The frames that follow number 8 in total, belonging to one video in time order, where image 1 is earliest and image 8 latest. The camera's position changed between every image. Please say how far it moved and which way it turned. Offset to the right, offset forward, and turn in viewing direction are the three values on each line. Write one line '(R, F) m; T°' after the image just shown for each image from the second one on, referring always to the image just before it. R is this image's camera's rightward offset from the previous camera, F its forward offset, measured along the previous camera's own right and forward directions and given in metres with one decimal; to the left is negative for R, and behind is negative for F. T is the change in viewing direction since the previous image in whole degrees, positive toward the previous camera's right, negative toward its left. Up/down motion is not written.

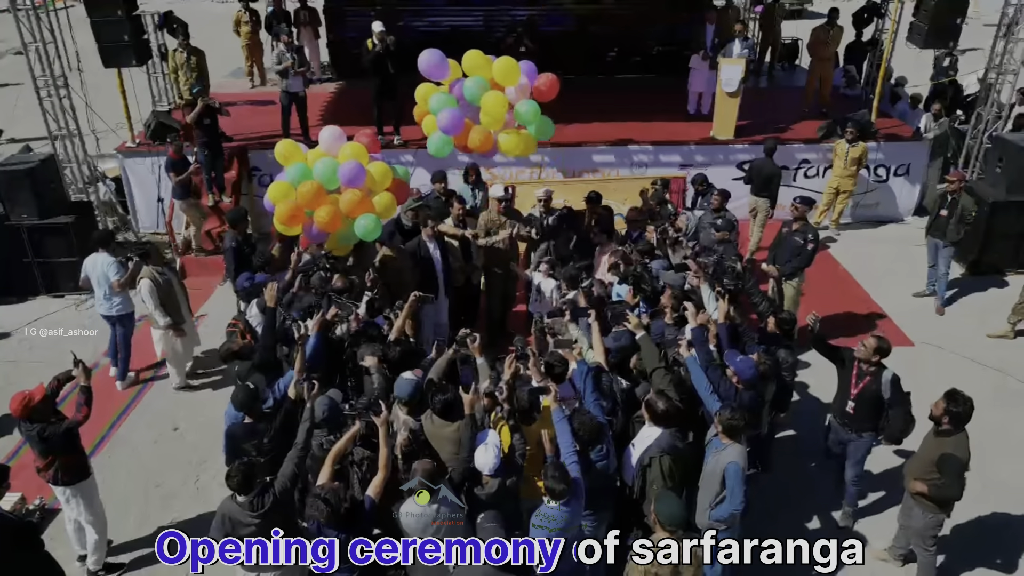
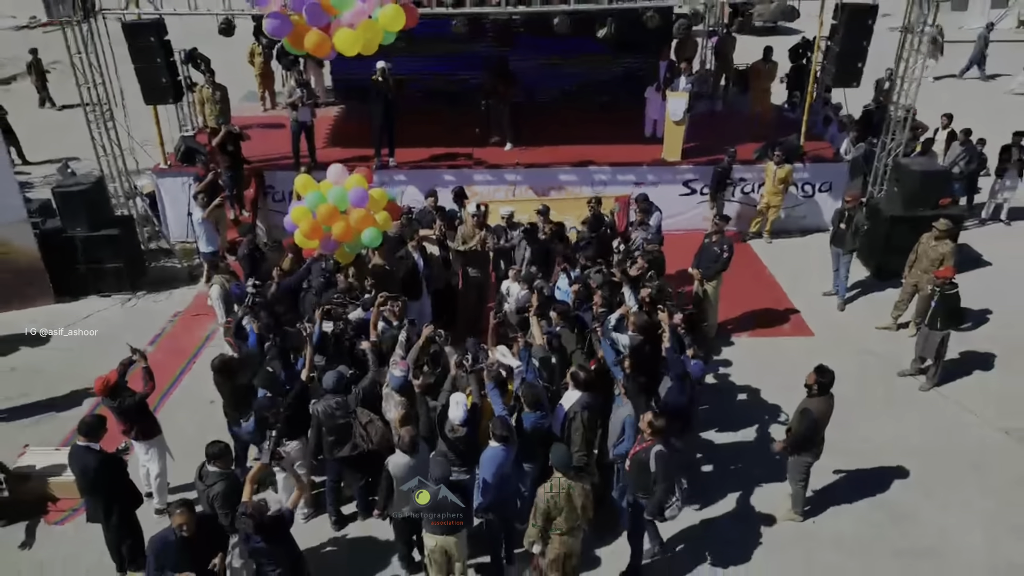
(+0.3, -1.5) m; 0°
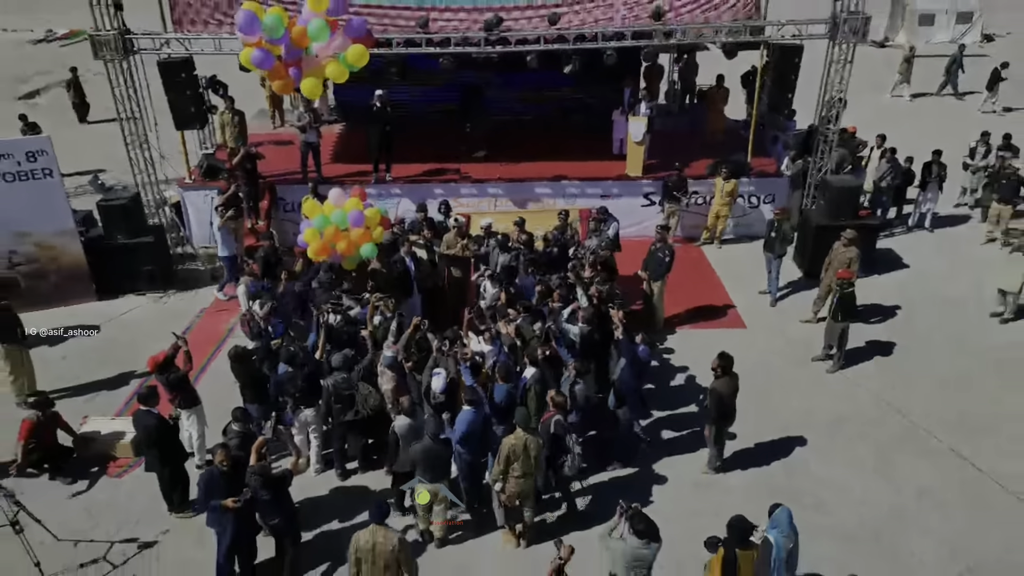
(+0.3, -1.5) m; 0°
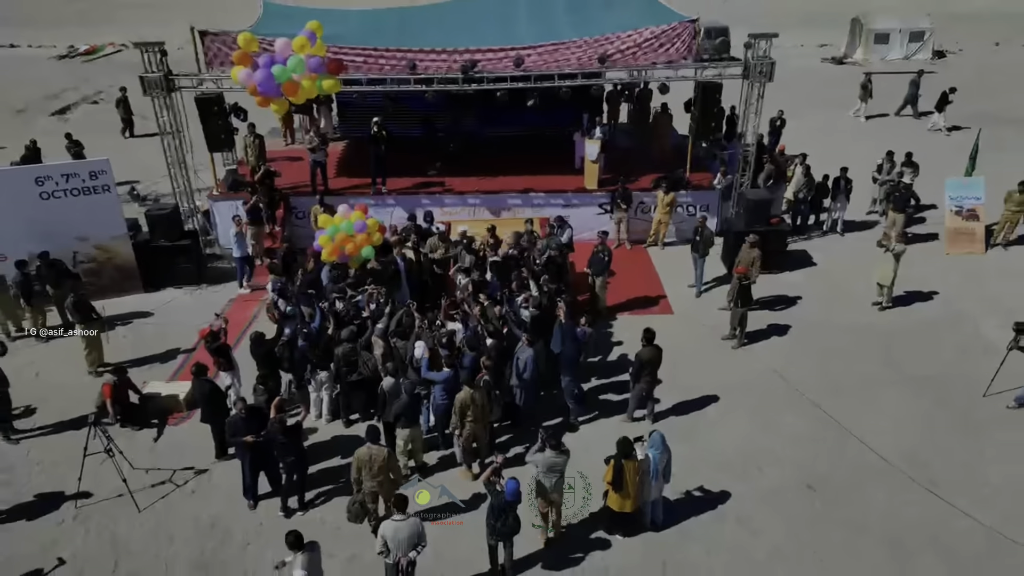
(+0.4, -2.4) m; 0°
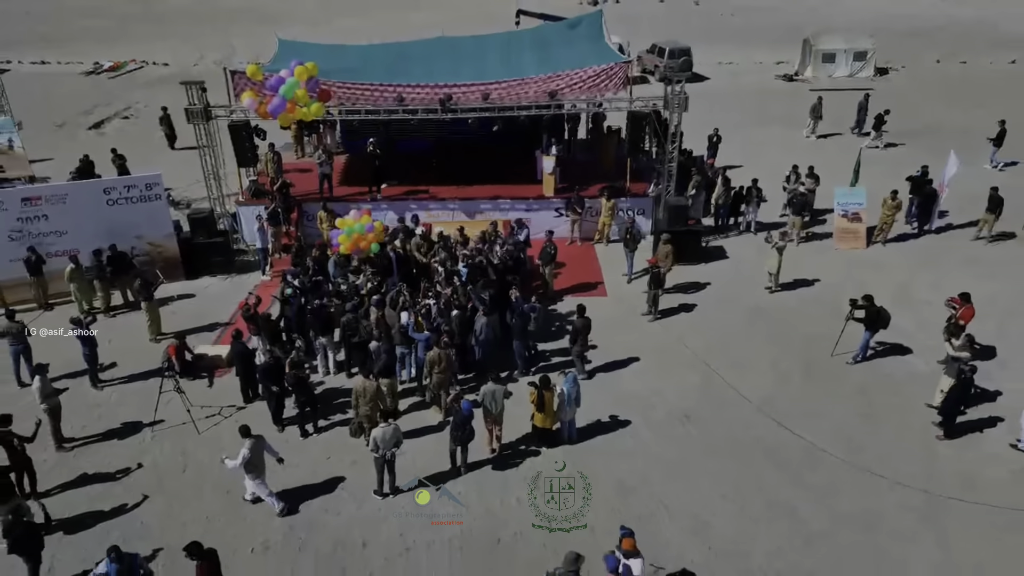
(+0.6, -3.3) m; 0°
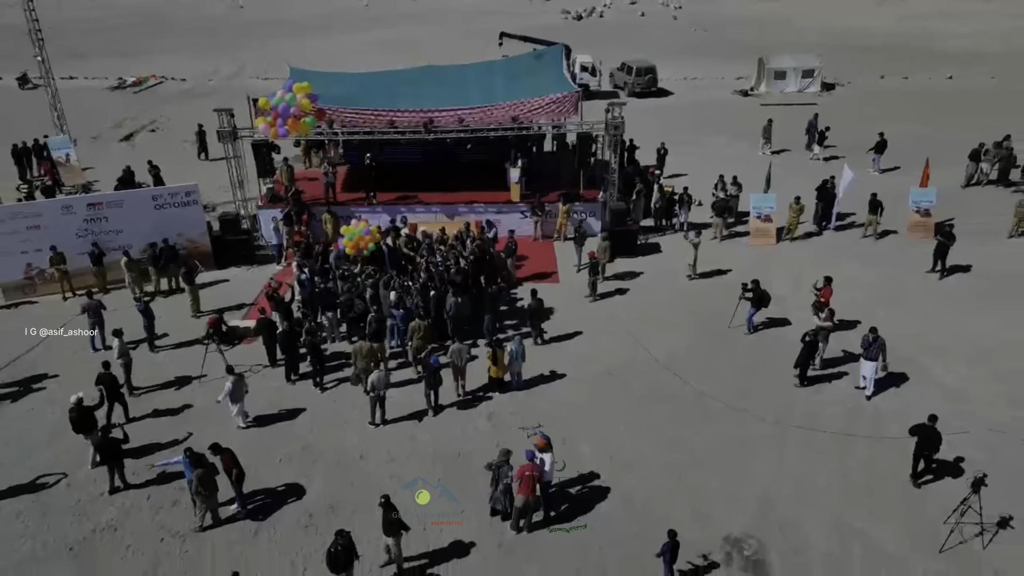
(+0.7, -3.8) m; 0°
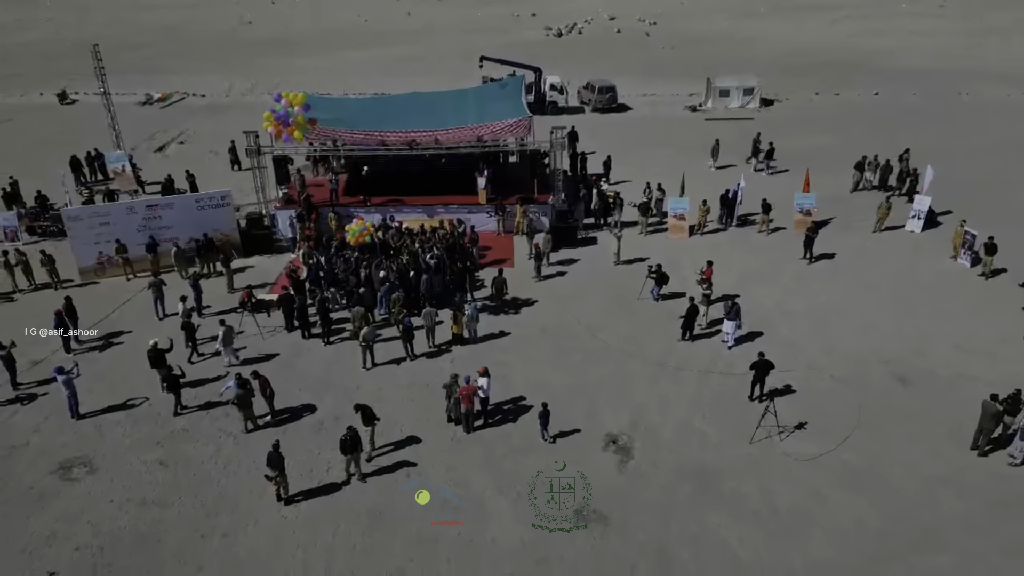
(+1.0, -5.5) m; 0°
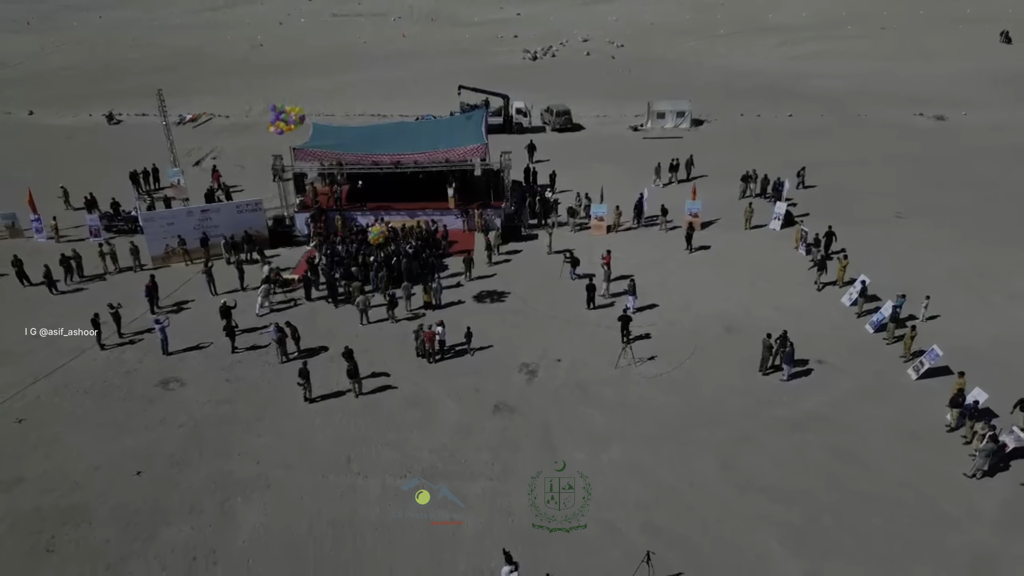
(+1.6, -8.7) m; 0°
